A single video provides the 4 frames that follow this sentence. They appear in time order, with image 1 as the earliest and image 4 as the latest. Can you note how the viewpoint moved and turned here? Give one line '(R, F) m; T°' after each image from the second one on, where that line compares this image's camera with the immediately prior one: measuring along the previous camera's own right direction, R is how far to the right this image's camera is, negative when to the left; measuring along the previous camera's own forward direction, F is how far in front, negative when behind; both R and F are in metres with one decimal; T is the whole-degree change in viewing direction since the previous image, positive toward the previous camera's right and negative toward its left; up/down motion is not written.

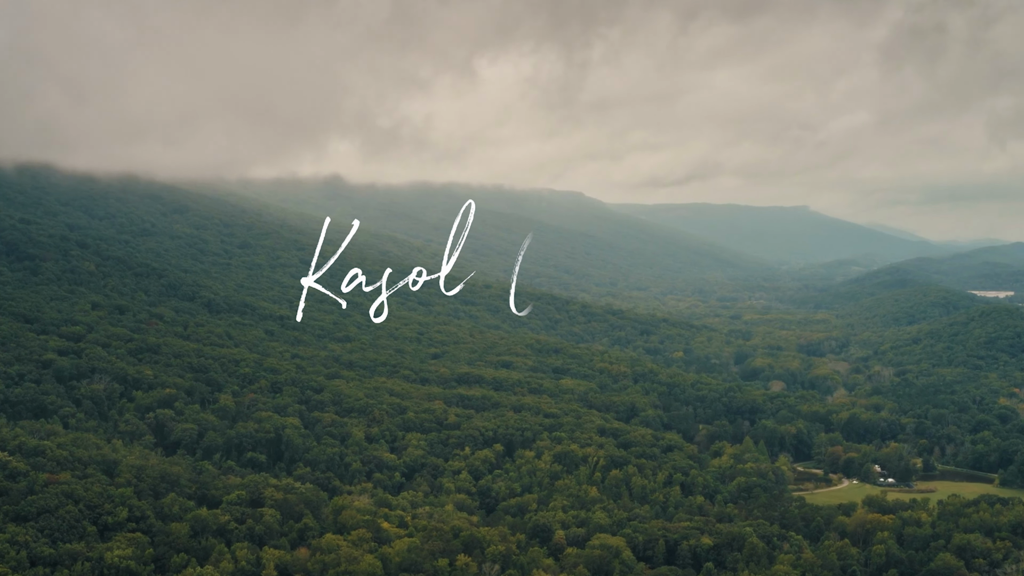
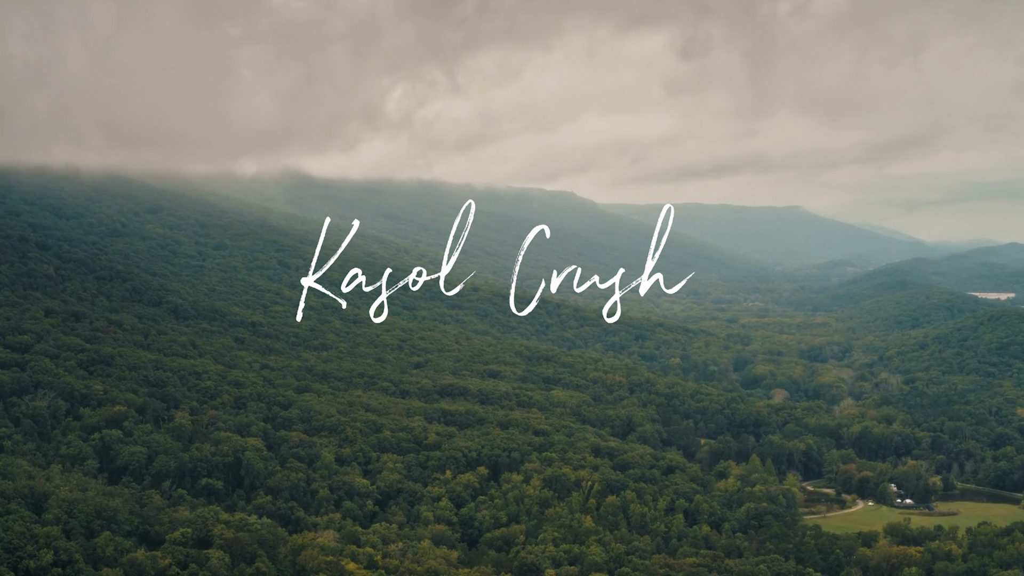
(+0.4, +5.4) m; +1°
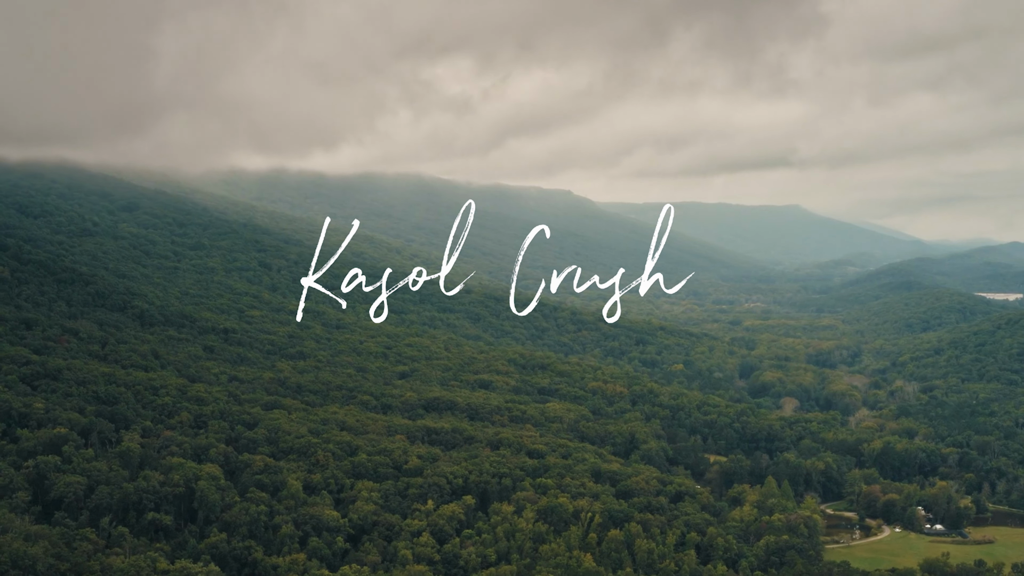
(+0.4, +5.9) m; 0°
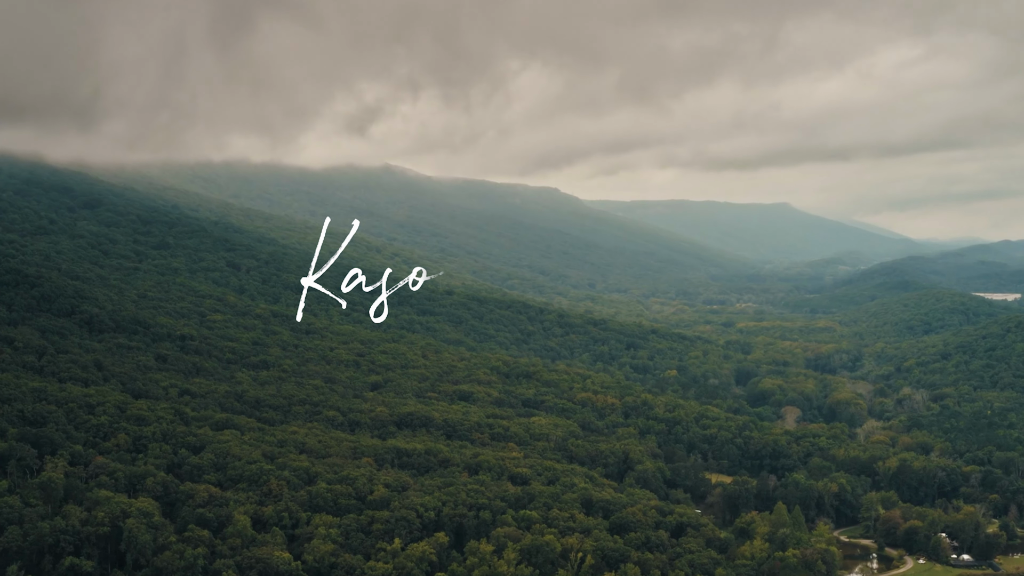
(+0.4, +6.0) m; +1°
